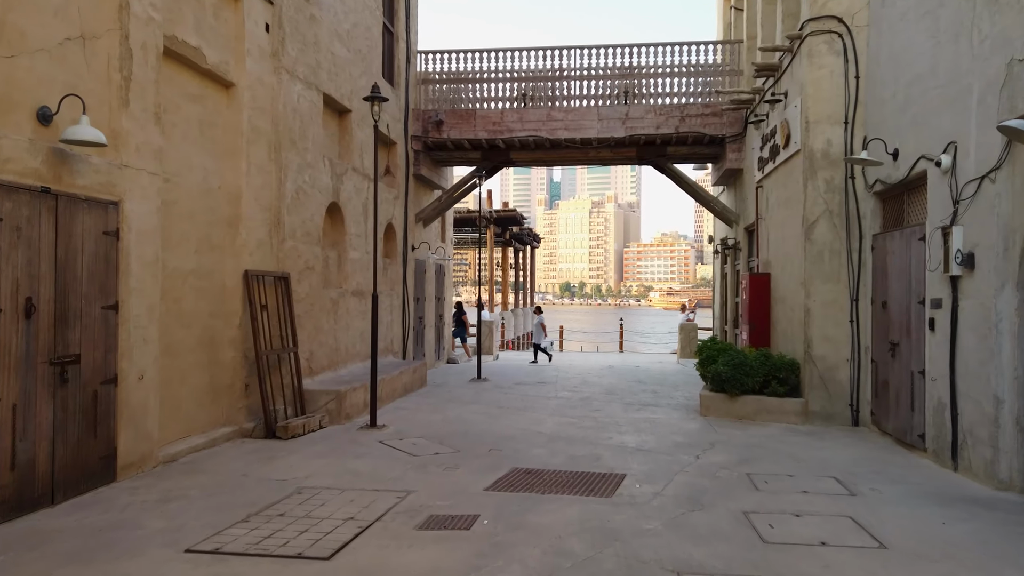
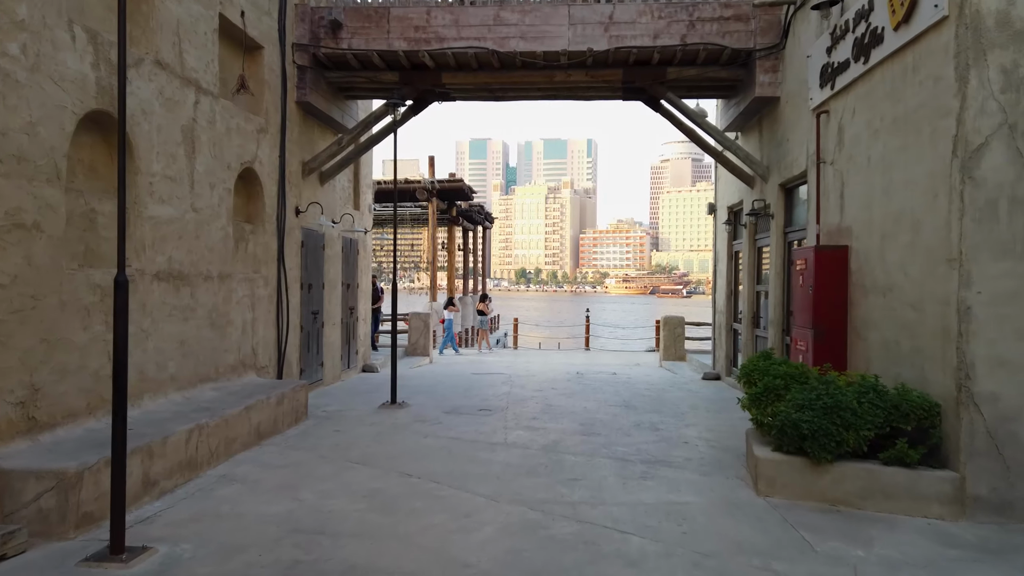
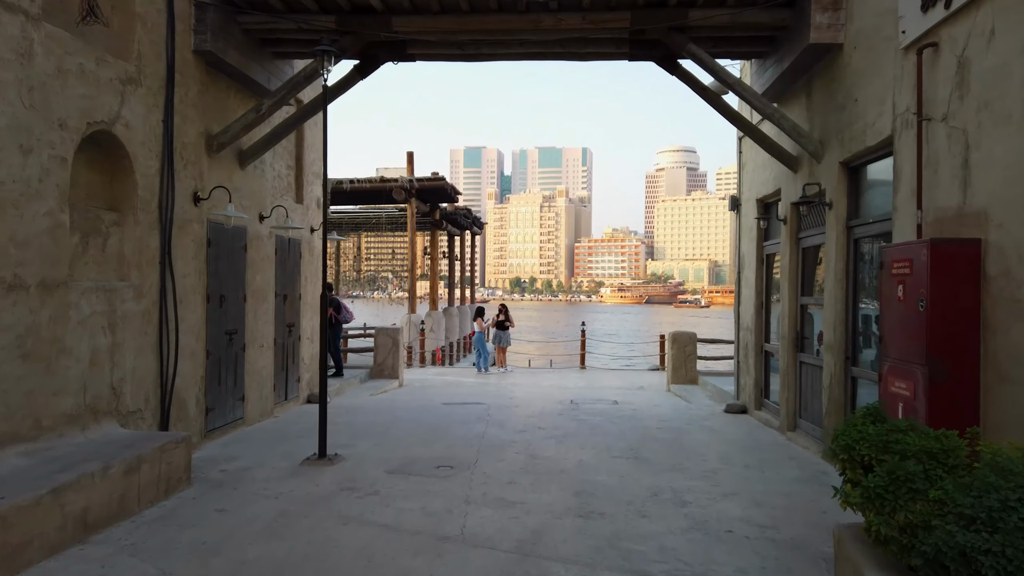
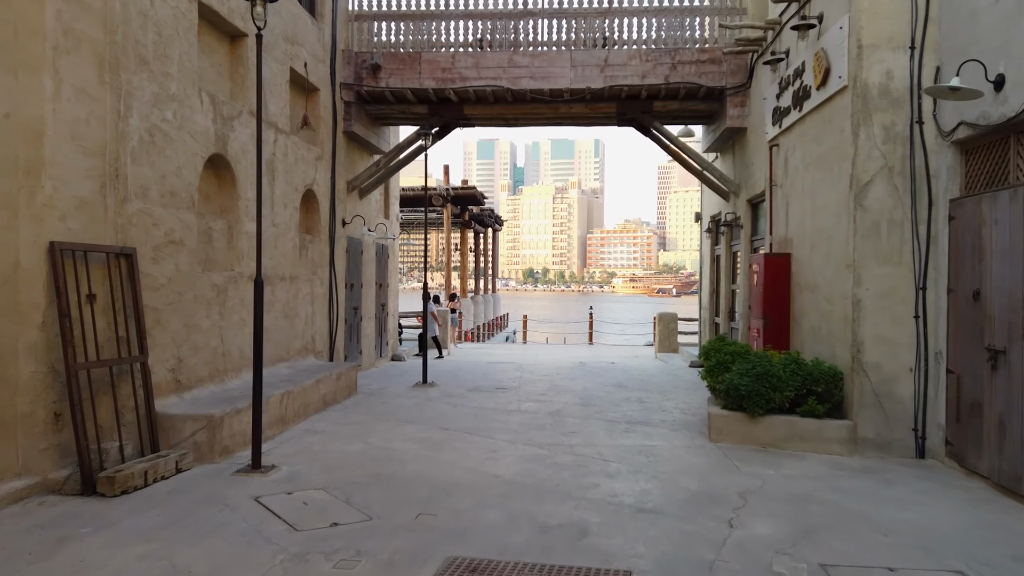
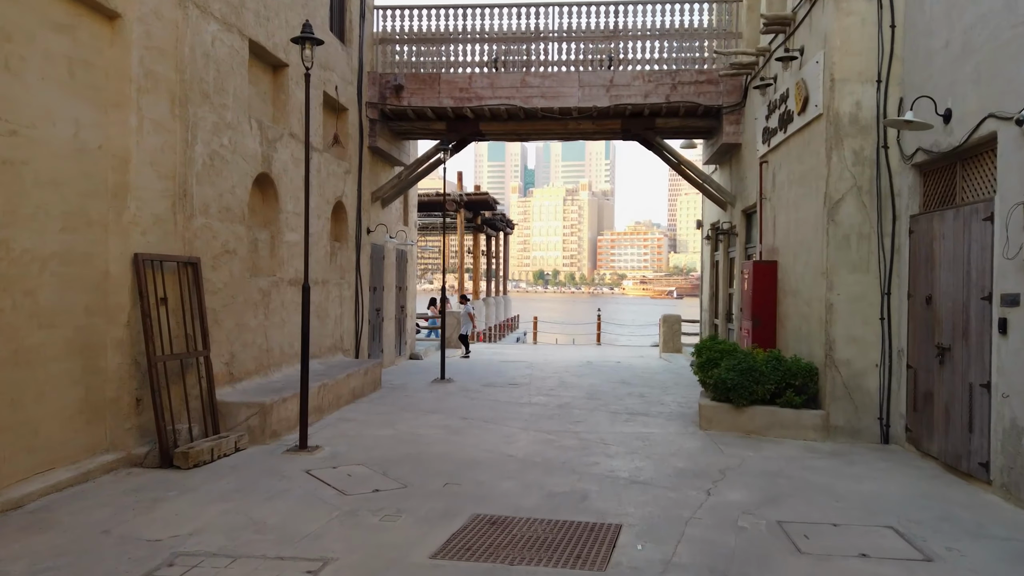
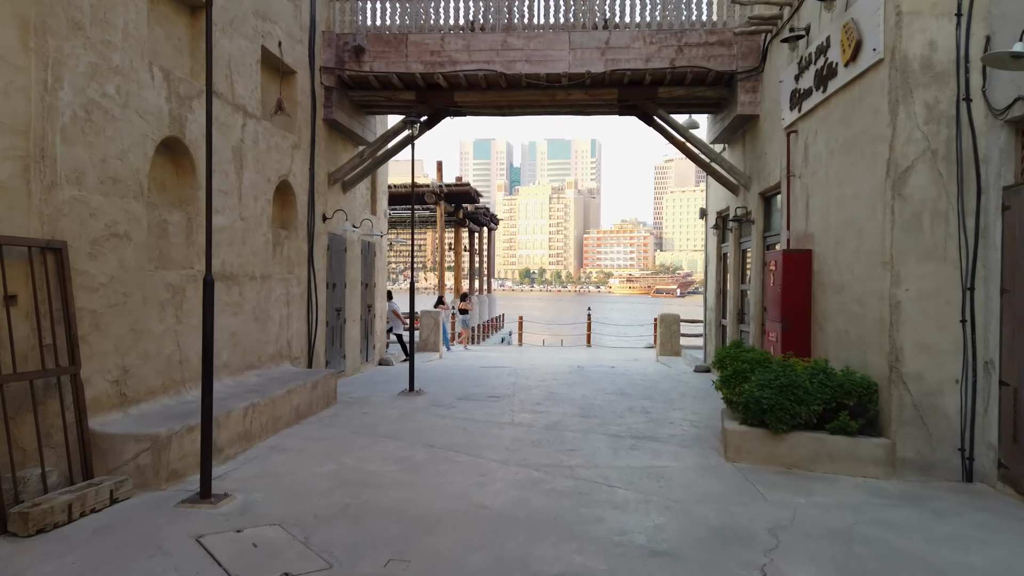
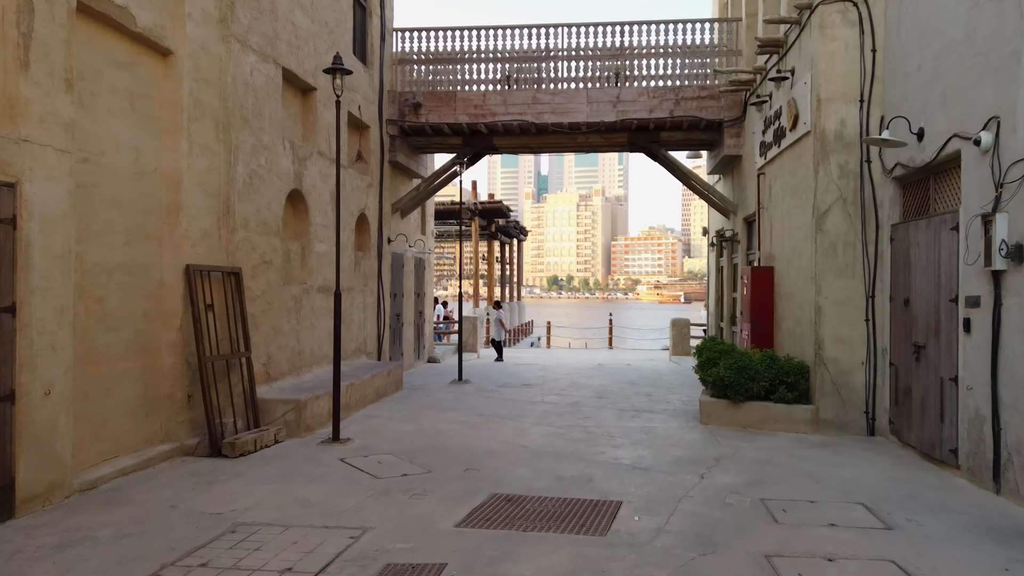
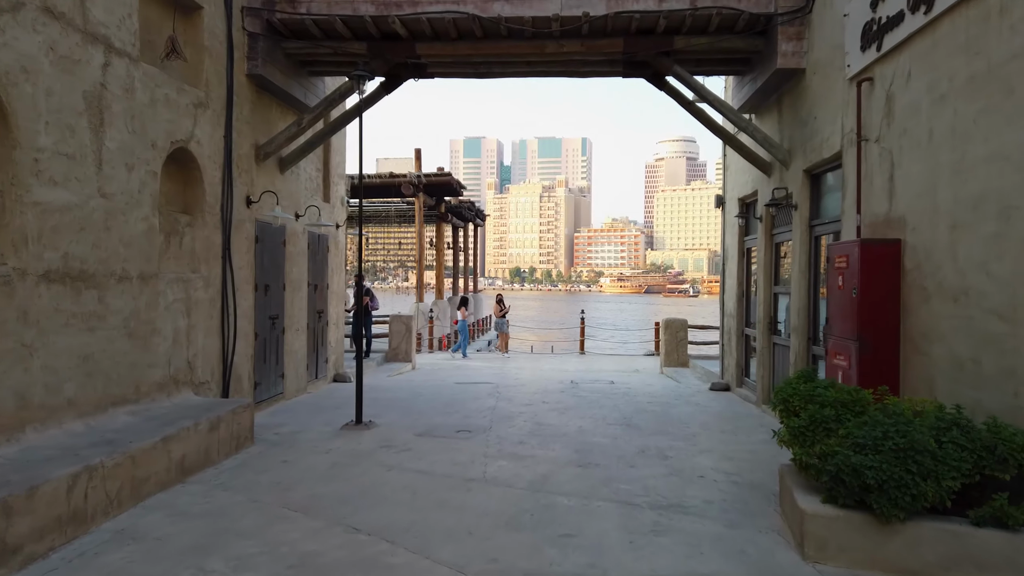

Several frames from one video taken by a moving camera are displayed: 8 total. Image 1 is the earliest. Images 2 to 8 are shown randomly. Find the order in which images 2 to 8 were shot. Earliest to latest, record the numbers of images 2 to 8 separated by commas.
7, 5, 4, 6, 2, 8, 3
